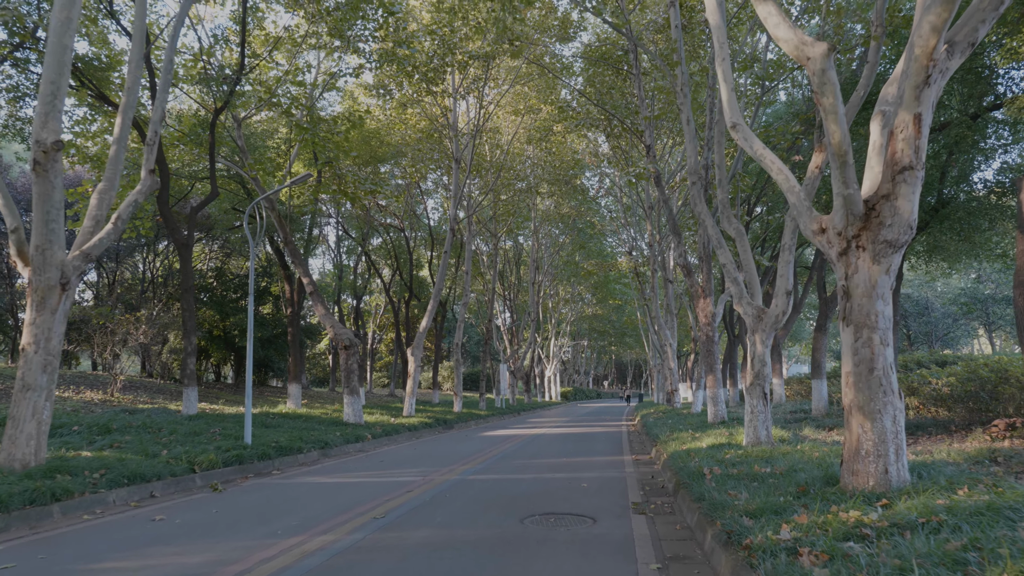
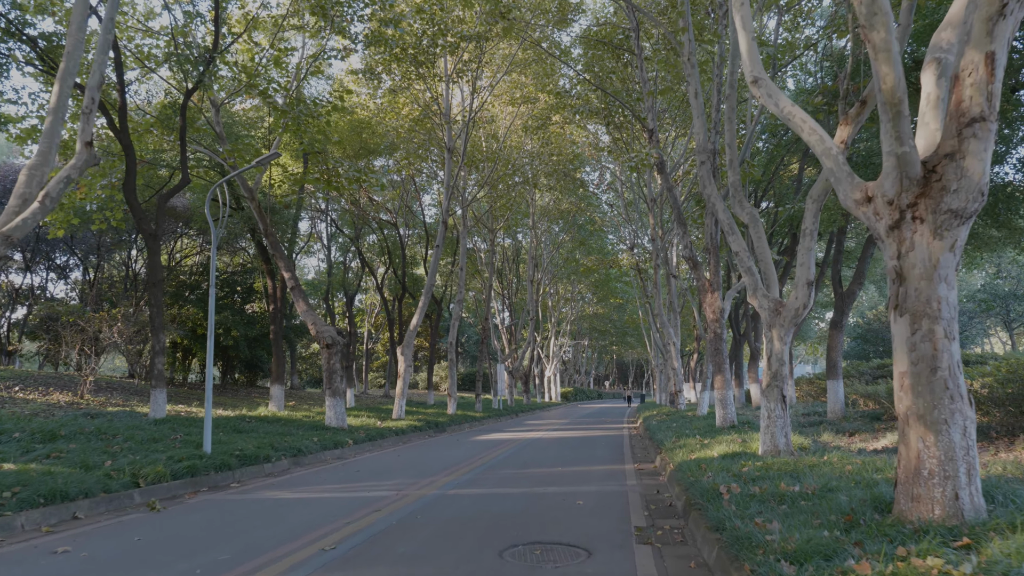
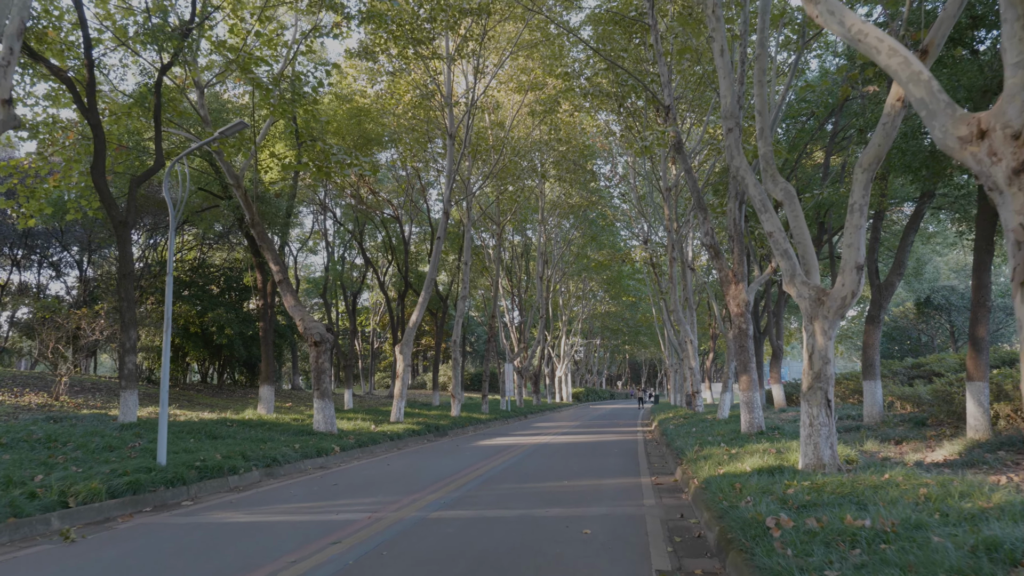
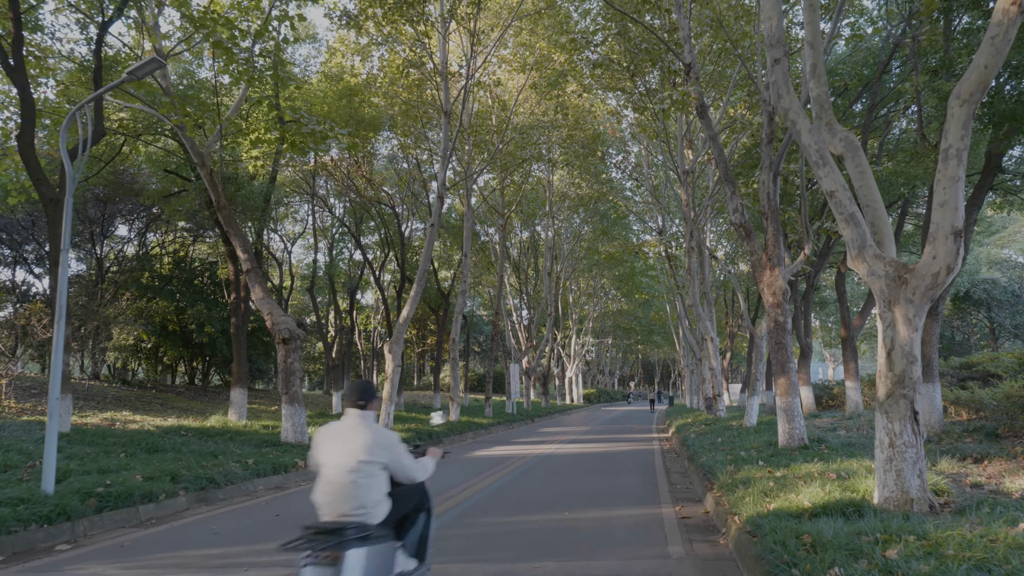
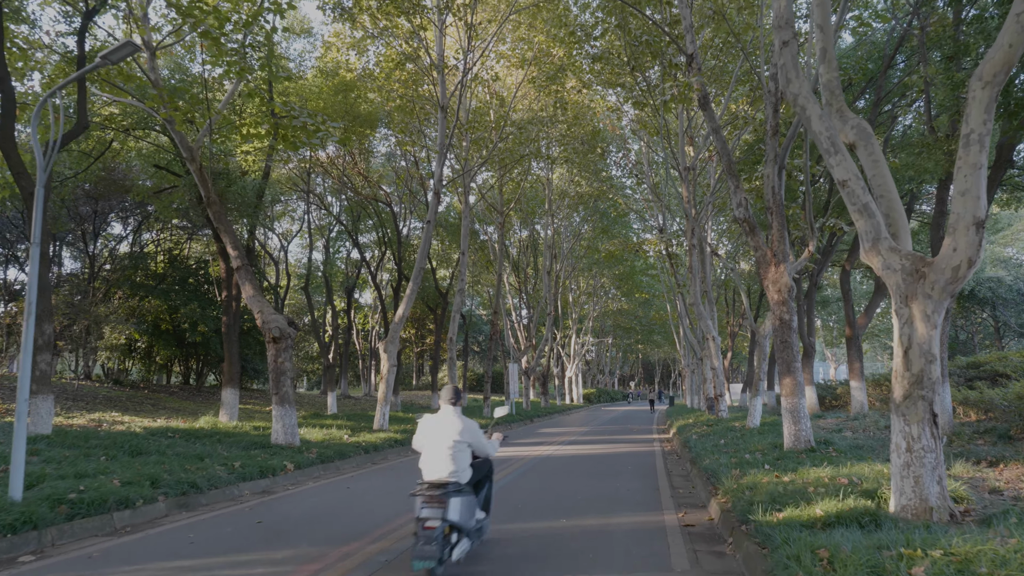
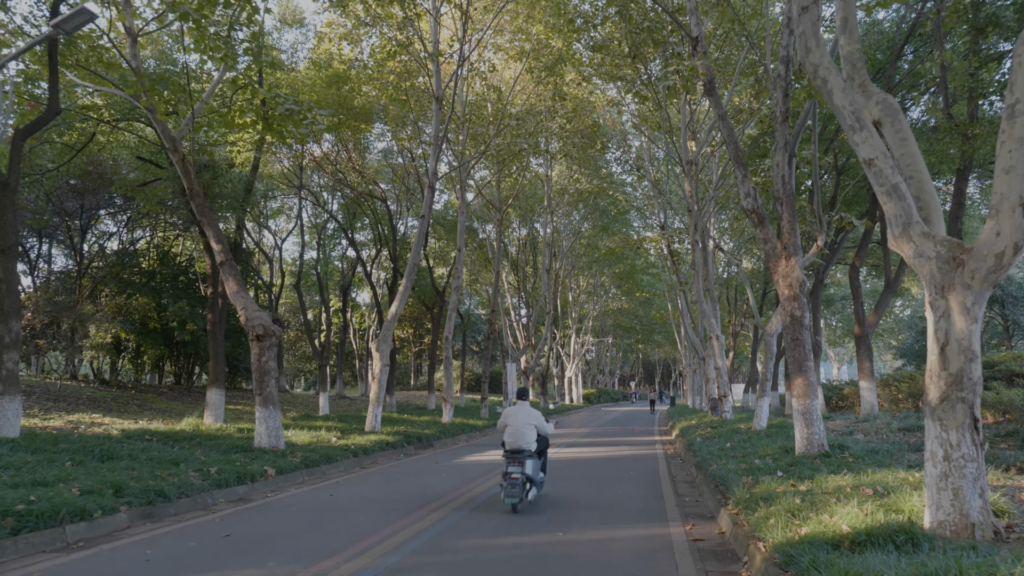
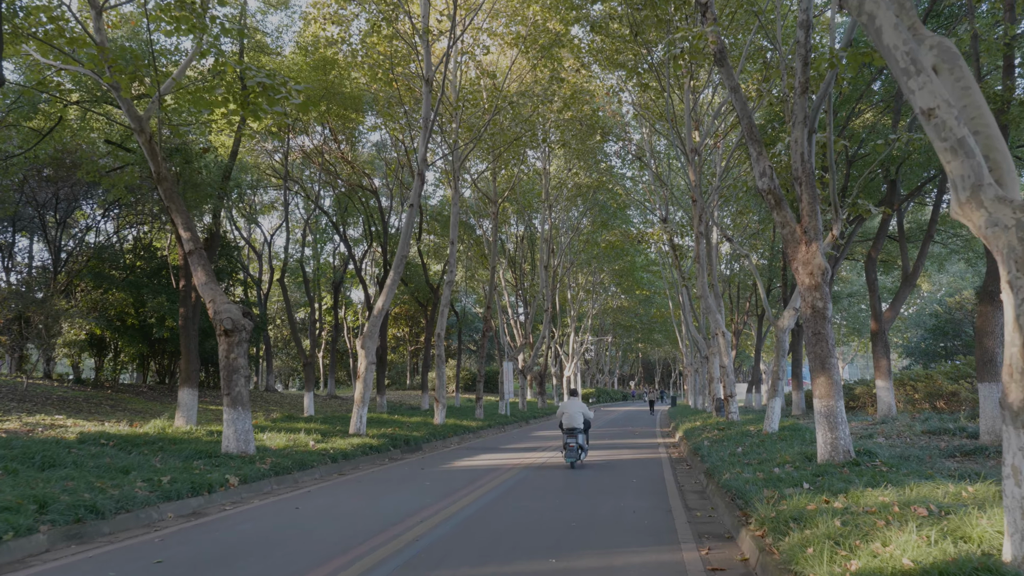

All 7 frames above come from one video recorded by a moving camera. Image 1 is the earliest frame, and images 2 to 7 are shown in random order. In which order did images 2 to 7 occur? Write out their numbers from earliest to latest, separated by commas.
2, 3, 4, 5, 6, 7
